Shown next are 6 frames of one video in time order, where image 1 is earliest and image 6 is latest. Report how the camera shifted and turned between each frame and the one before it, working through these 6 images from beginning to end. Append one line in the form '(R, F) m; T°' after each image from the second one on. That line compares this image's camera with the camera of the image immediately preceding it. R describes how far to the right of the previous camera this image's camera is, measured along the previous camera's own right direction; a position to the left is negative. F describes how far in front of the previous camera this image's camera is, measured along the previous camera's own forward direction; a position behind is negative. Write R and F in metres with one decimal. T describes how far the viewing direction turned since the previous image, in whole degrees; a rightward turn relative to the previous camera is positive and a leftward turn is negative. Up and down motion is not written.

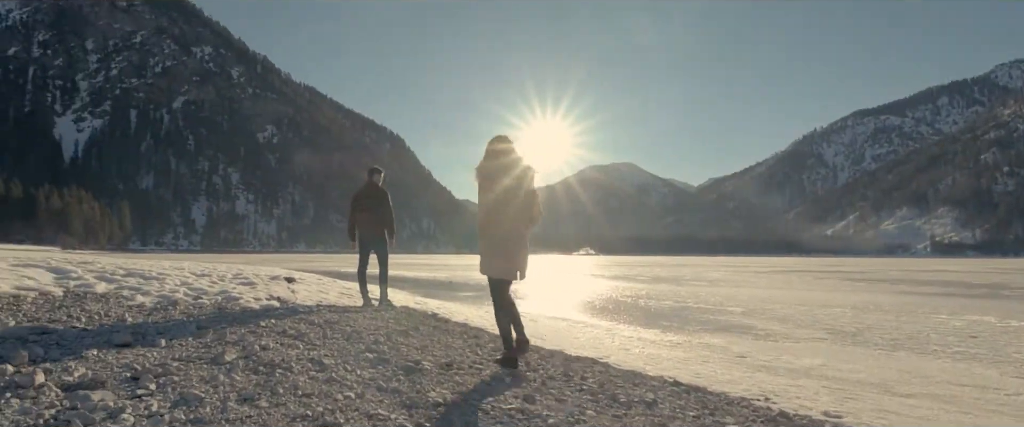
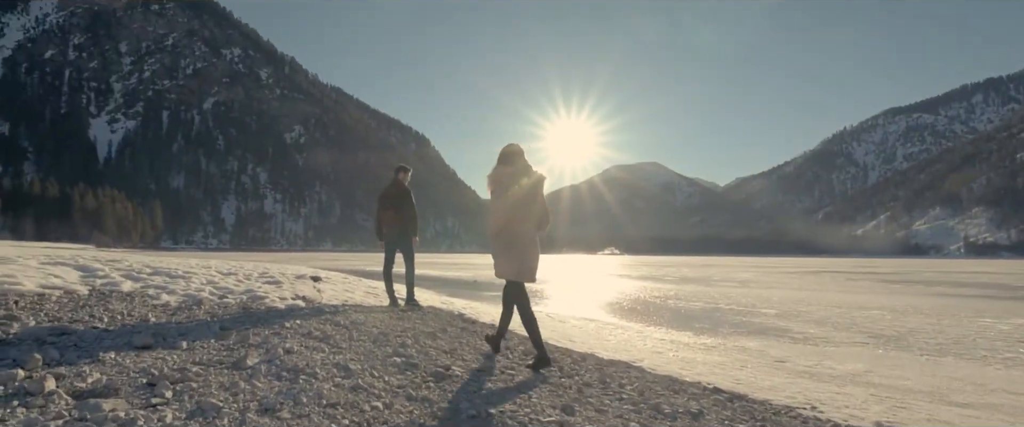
(-0.1, +0.3) m; -2°
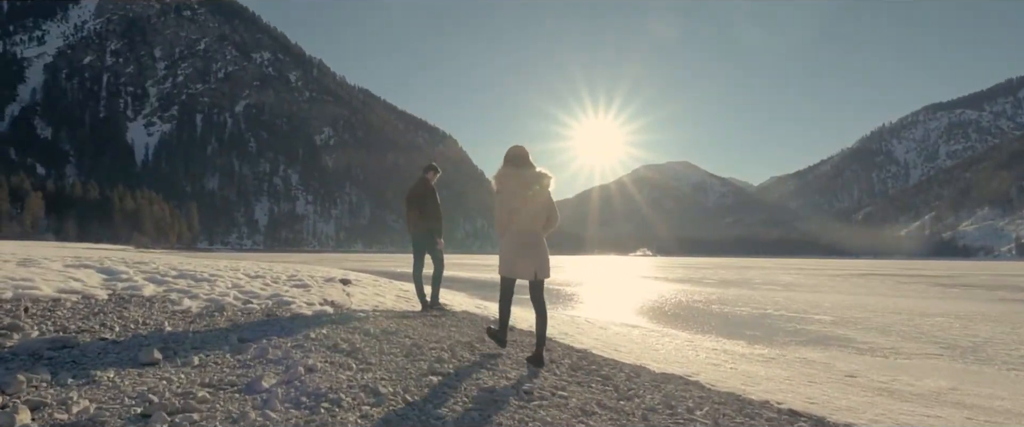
(-0.2, +0.7) m; -3°
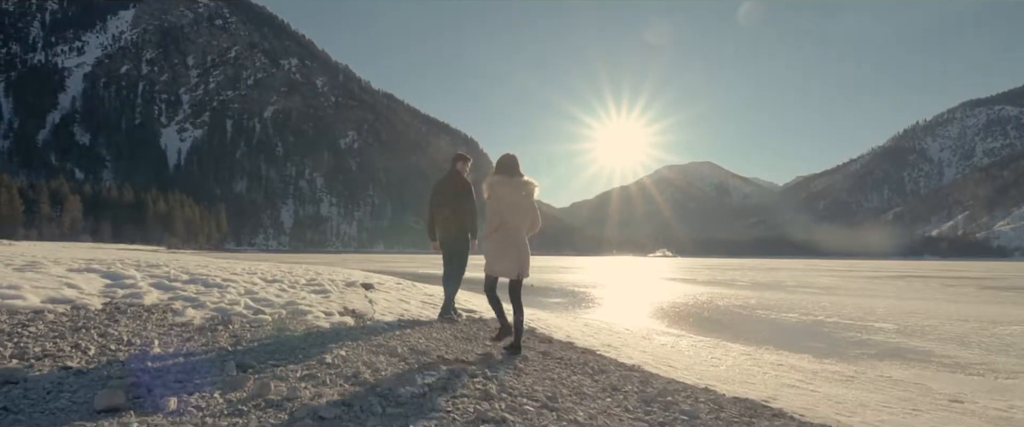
(-0.3, +1.2) m; -2°
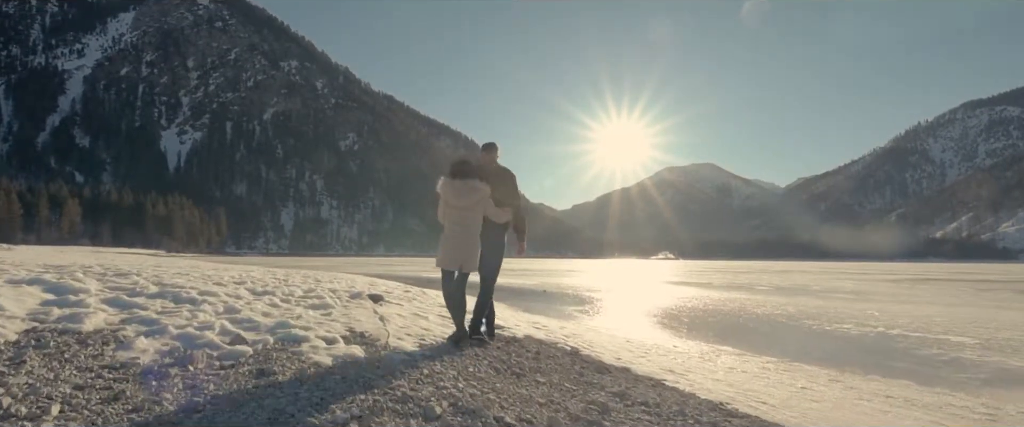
(-0.6, +2.0) m; 0°
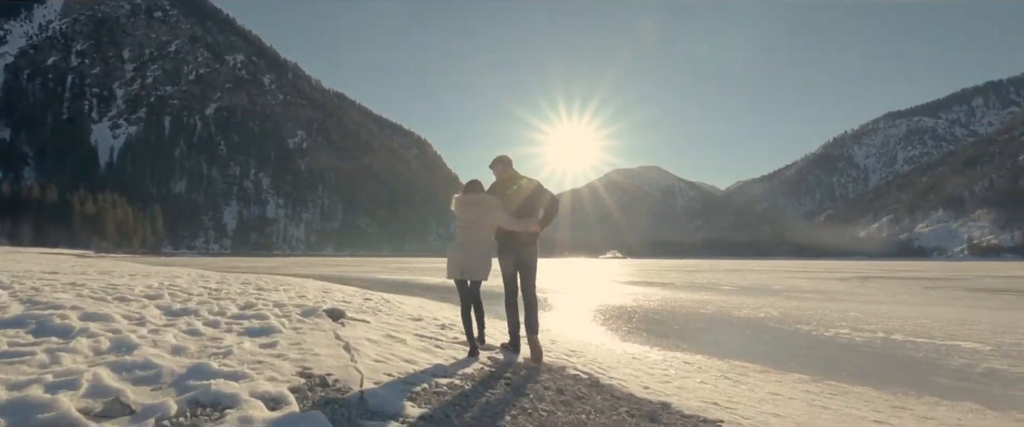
(-0.6, +2.2) m; +5°
